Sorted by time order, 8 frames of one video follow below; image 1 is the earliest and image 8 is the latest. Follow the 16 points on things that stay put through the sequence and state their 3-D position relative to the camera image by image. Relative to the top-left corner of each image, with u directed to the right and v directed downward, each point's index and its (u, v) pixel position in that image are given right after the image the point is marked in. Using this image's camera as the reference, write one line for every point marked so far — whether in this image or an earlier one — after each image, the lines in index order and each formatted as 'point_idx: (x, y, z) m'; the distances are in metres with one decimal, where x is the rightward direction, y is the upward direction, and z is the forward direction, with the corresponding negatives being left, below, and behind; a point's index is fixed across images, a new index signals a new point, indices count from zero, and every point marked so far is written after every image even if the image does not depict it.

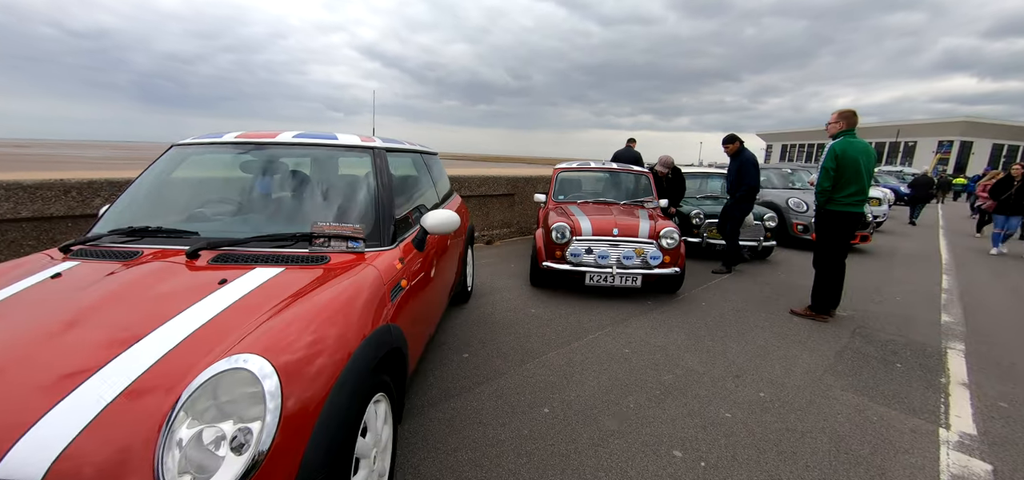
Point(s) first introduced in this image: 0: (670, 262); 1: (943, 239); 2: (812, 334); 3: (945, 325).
0: (+1.8, -0.2, +5.0) m
1: (+10.4, 0.0, +10.7) m
2: (+2.9, -0.9, +4.3) m
3: (+4.7, -0.9, +4.8) m
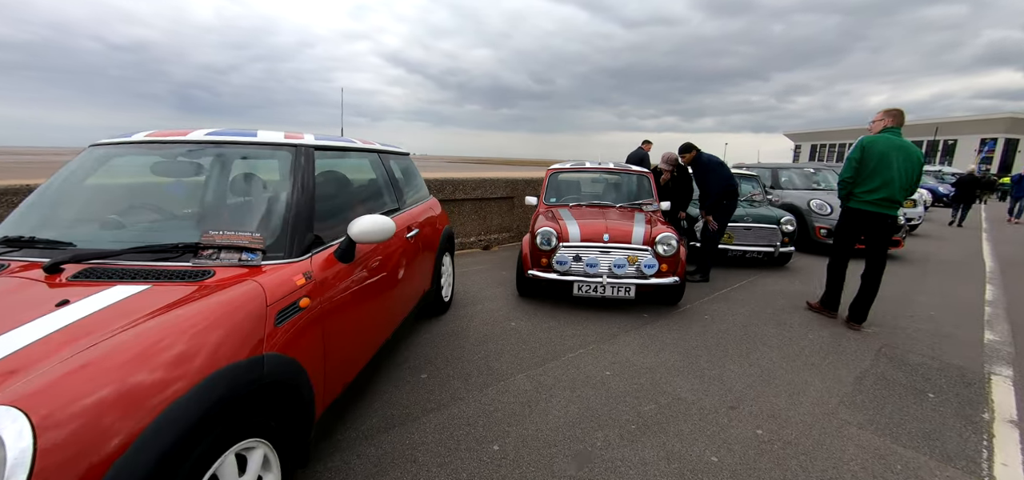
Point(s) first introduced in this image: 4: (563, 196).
0: (+1.6, -0.3, +4.5) m
1: (+10.5, -0.1, +9.8) m
2: (+2.7, -1.0, +3.8) m
3: (+4.5, -1.0, +4.2) m
4: (+0.8, +0.6, +5.8) m
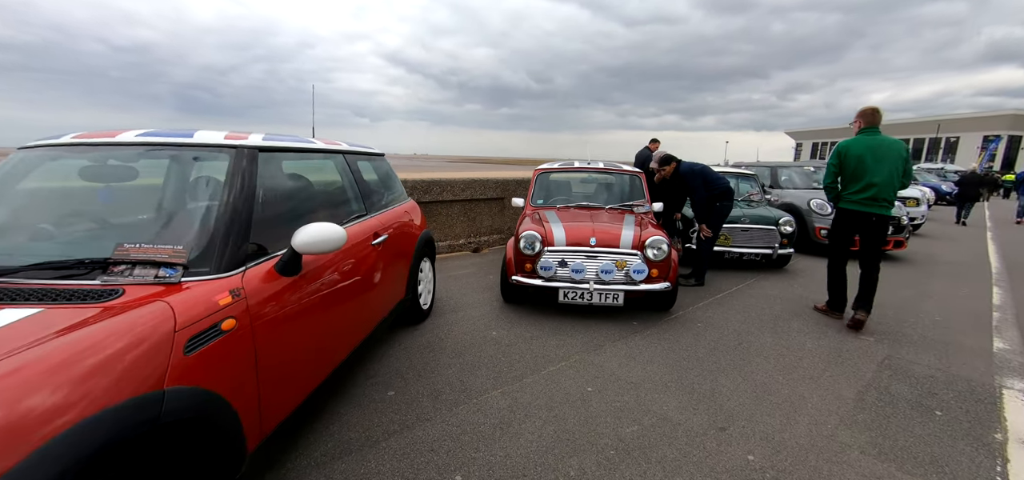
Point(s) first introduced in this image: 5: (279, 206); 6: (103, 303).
0: (+1.4, -0.4, +4.3) m
1: (+10.3, -0.1, +9.5) m
2: (+2.5, -1.0, +3.5) m
3: (+4.3, -1.0, +3.9) m
4: (+0.6, +0.6, +5.5) m
5: (-1.3, +0.2, +2.5) m
6: (-1.5, -0.2, +1.6) m
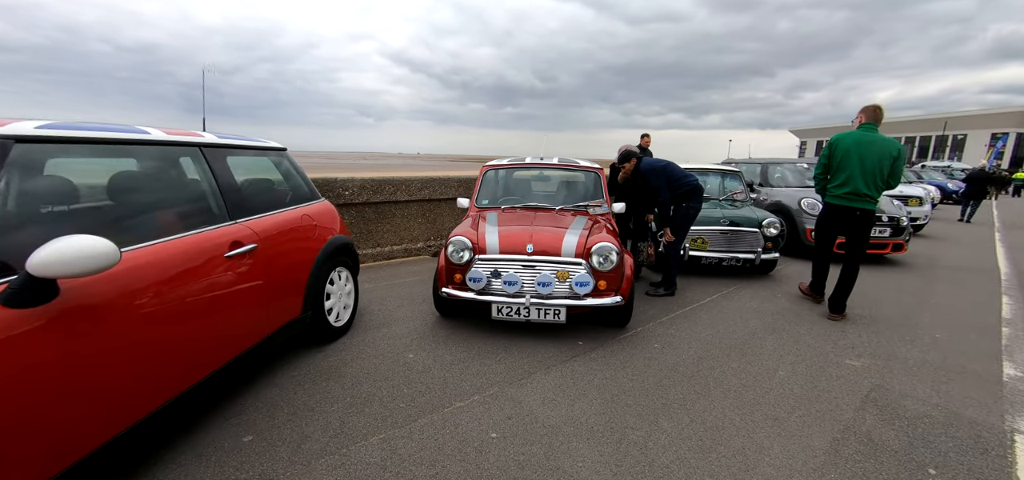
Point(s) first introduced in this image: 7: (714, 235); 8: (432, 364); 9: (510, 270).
0: (+0.8, -0.4, +3.7) m
1: (+9.7, -0.1, +8.8) m
2: (+1.9, -1.1, +2.9) m
3: (+3.7, -1.1, +3.3) m
4: (-0.1, +0.5, +4.9) m
5: (-2.0, +0.1, +1.9) m
6: (-2.1, -0.3, +1.0) m
7: (+2.6, +0.1, +5.8) m
8: (-0.6, -1.0, +3.4) m
9: (0.0, -0.3, +3.7) m
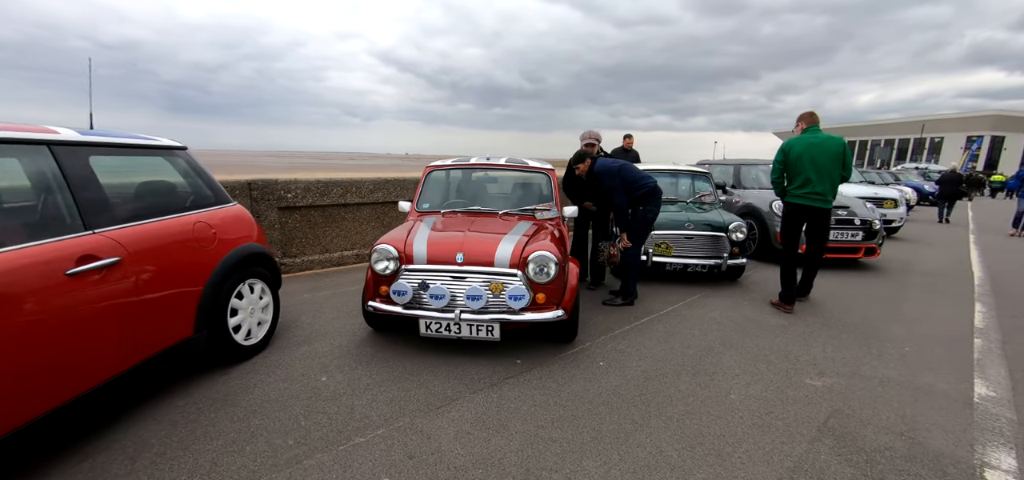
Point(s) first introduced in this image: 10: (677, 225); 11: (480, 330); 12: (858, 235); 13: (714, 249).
0: (+0.3, -0.5, +3.3) m
1: (+9.1, -0.2, +8.6) m
2: (+1.4, -1.1, +2.6) m
3: (+3.2, -1.1, +3.0) m
4: (-0.6, +0.4, +4.5) m
5: (-2.5, +0.1, +1.5) m
6: (-2.6, -0.3, +0.6) m
7: (+2.0, 0.0, +5.4) m
8: (-1.1, -1.0, +3.0) m
9: (-0.5, -0.3, +3.3) m
10: (+2.0, +0.2, +5.5) m
11: (-0.2, -0.7, +3.3) m
12: (+5.0, +0.1, +6.3) m
13: (+2.5, -0.1, +5.5) m
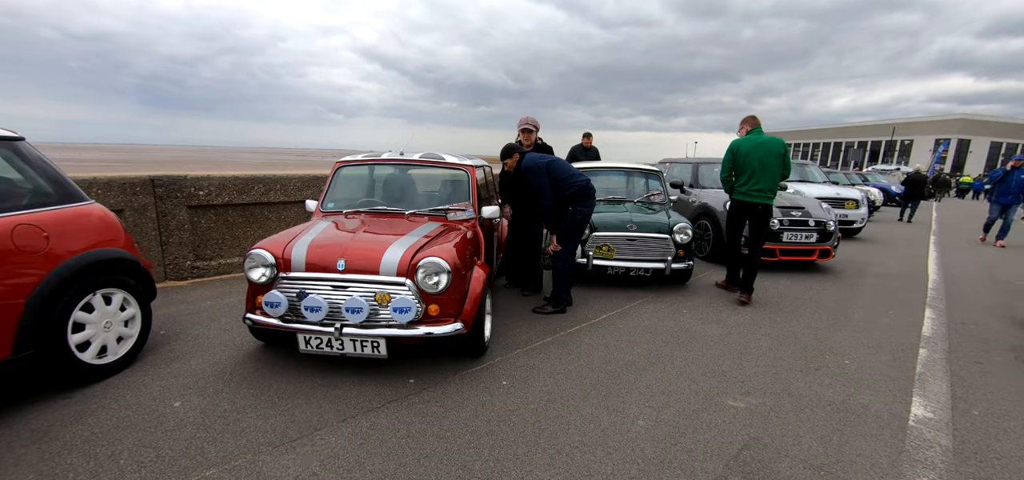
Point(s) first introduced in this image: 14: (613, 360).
0: (-0.5, -0.5, +2.9) m
1: (+8.2, -0.2, +8.5) m
2: (+0.7, -1.1, +2.2) m
3: (+2.4, -1.1, +2.7) m
4: (-1.4, +0.4, +4.1) m
5: (-3.1, +0.1, +1.0) m
6: (-3.2, -0.4, +0.1) m
7: (+1.2, 0.0, +5.1) m
8: (-1.8, -1.0, +2.6) m
9: (-1.3, -0.3, +2.9) m
10: (+1.2, +0.2, +5.1) m
11: (-1.0, -0.7, +2.9) m
12: (+4.1, +0.1, +6.1) m
13: (+1.7, -0.1, +5.1) m
14: (+0.7, -0.9, +3.3) m
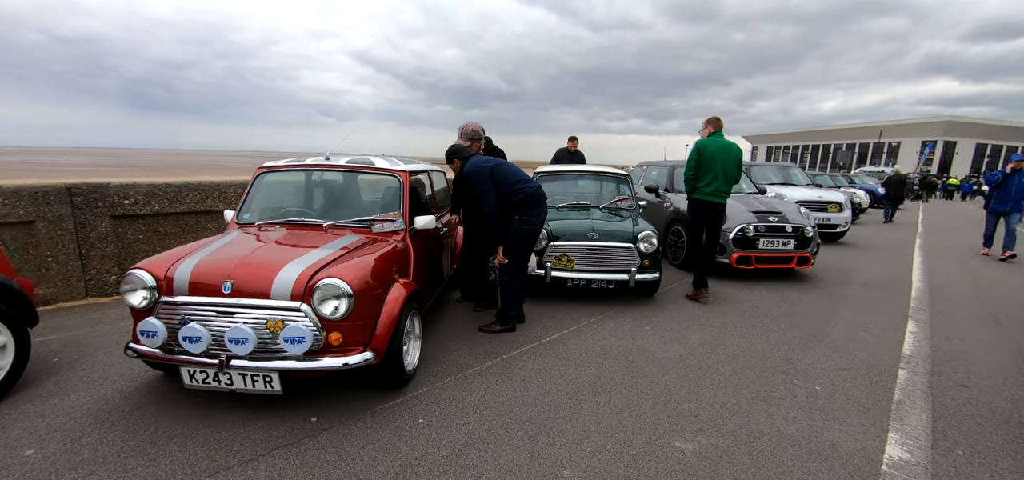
0: (-0.9, -0.6, +2.5) m
1: (+7.6, -0.3, +8.3) m
2: (+0.2, -1.2, +1.8) m
3: (+2.0, -1.2, +2.3) m
4: (-1.9, +0.3, +3.7) m
5: (-3.6, 0.0, +0.6) m
6: (-3.7, -0.5, -0.4) m
7: (+0.7, -0.1, +4.7) m
8: (-2.3, -1.1, +2.2) m
9: (-1.7, -0.4, +2.5) m
10: (+0.7, +0.1, +4.8) m
11: (-1.4, -0.8, +2.5) m
12: (+3.6, 0.0, +5.8) m
13: (+1.2, -0.2, +4.8) m
14: (+0.3, -1.0, +2.9) m
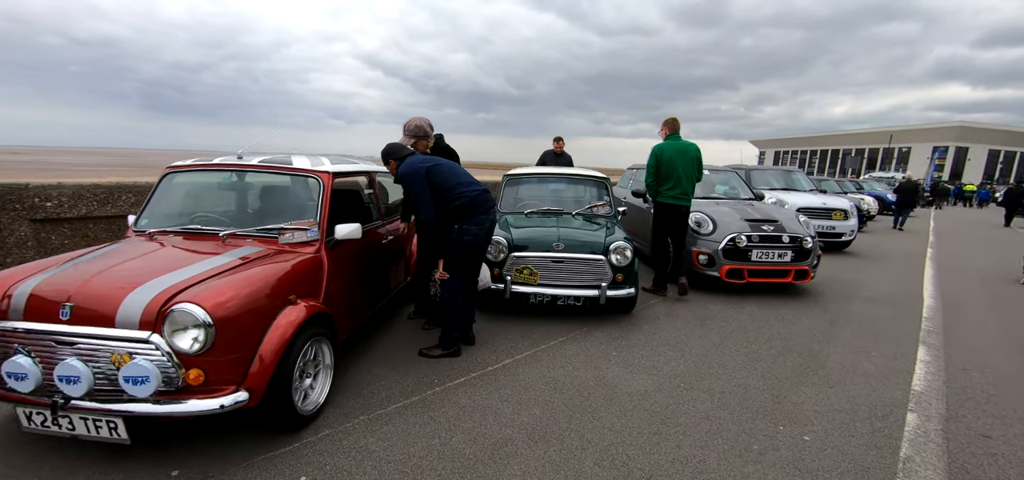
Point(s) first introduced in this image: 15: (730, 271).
0: (-1.4, -0.7, +2.0) m
1: (+7.3, -0.5, +7.7) m
2: (-0.2, -1.3, +1.3) m
3: (+1.5, -1.3, +1.8) m
4: (-2.3, +0.2, +3.2) m
5: (-4.0, -0.1, +0.1) m
6: (-4.1, -0.5, -0.8) m
7: (+0.3, -0.2, +4.2) m
8: (-2.8, -1.2, +1.7) m
9: (-2.2, -0.5, +2.0) m
10: (+0.3, 0.0, +4.3) m
11: (-1.9, -0.8, +2.0) m
12: (+3.2, -0.2, +5.2) m
13: (+0.8, -0.3, +4.2) m
14: (-0.2, -1.1, +2.4) m
15: (+2.6, -0.4, +5.2) m
